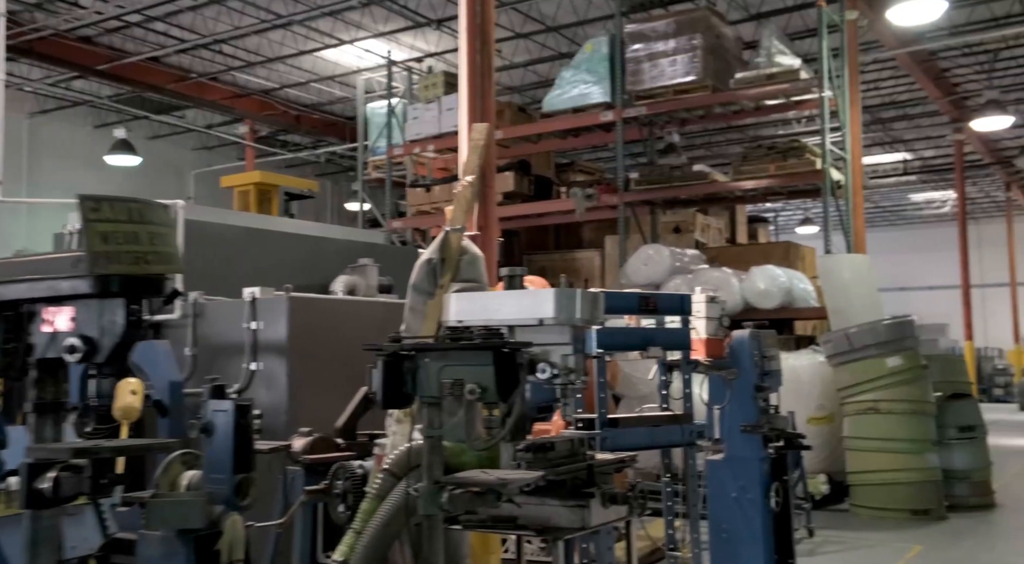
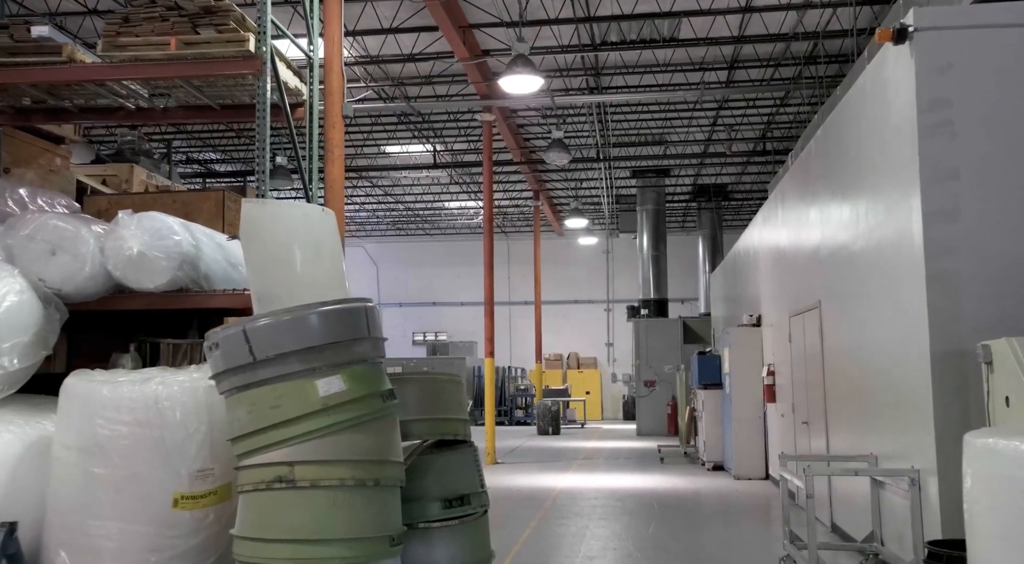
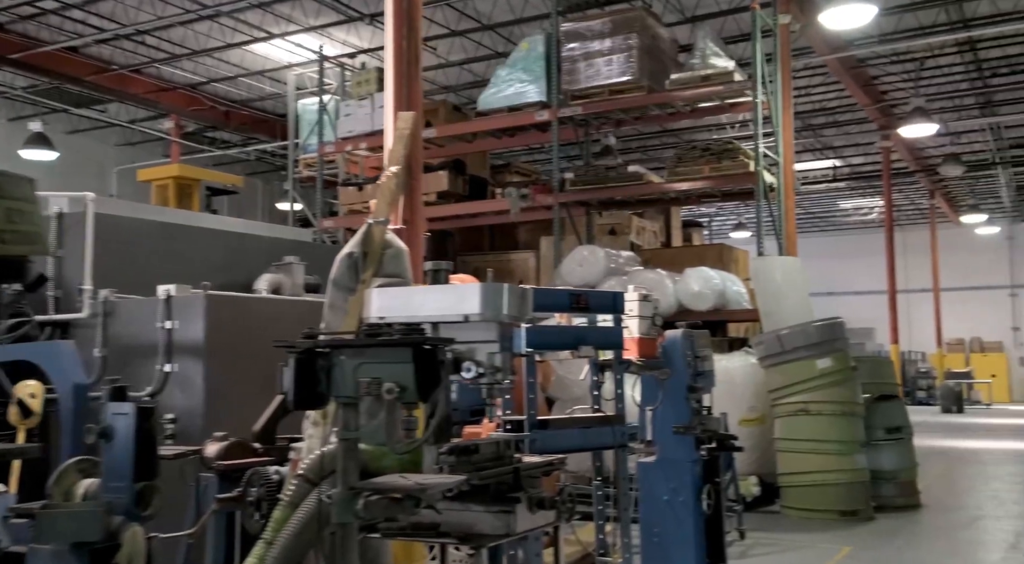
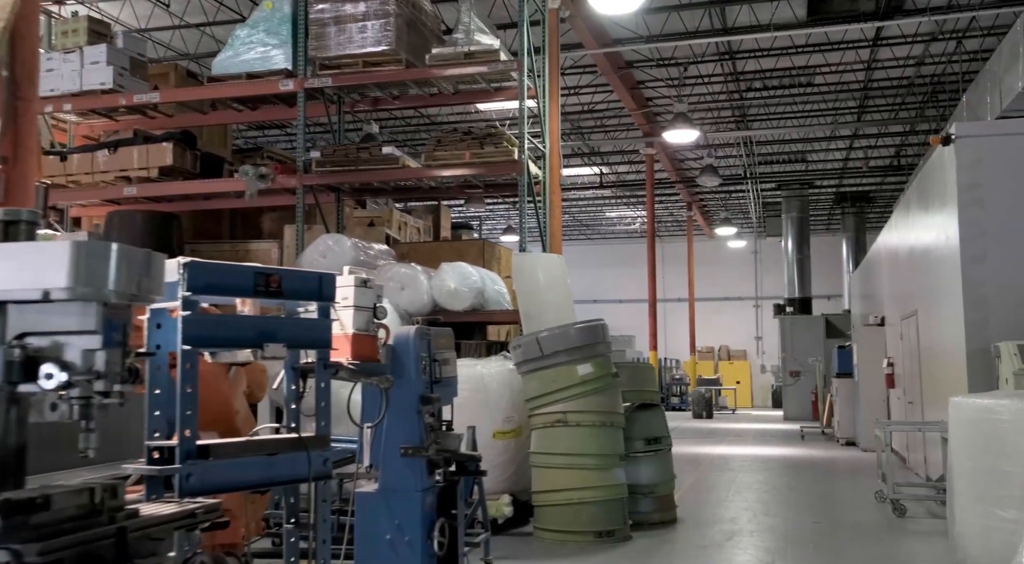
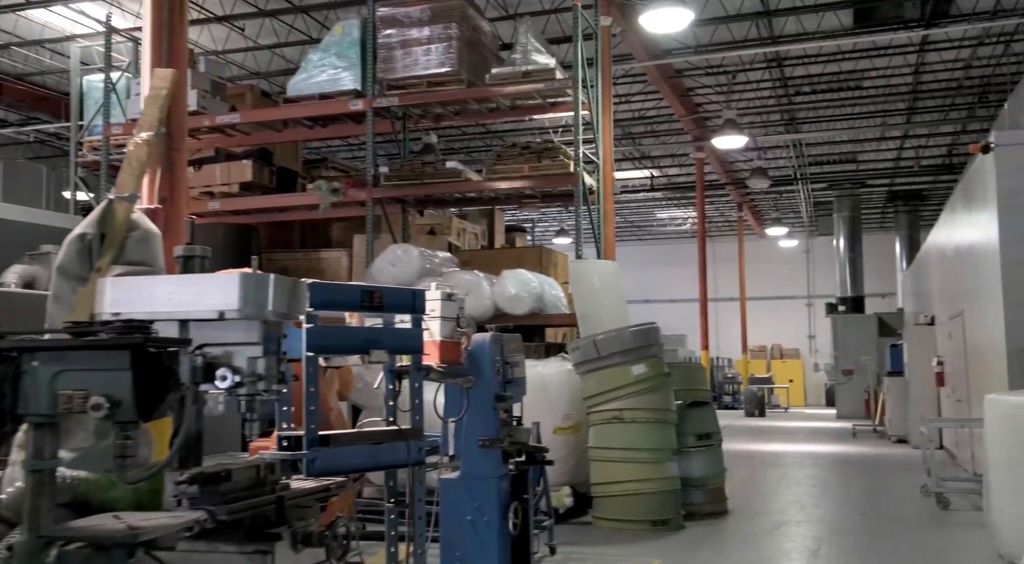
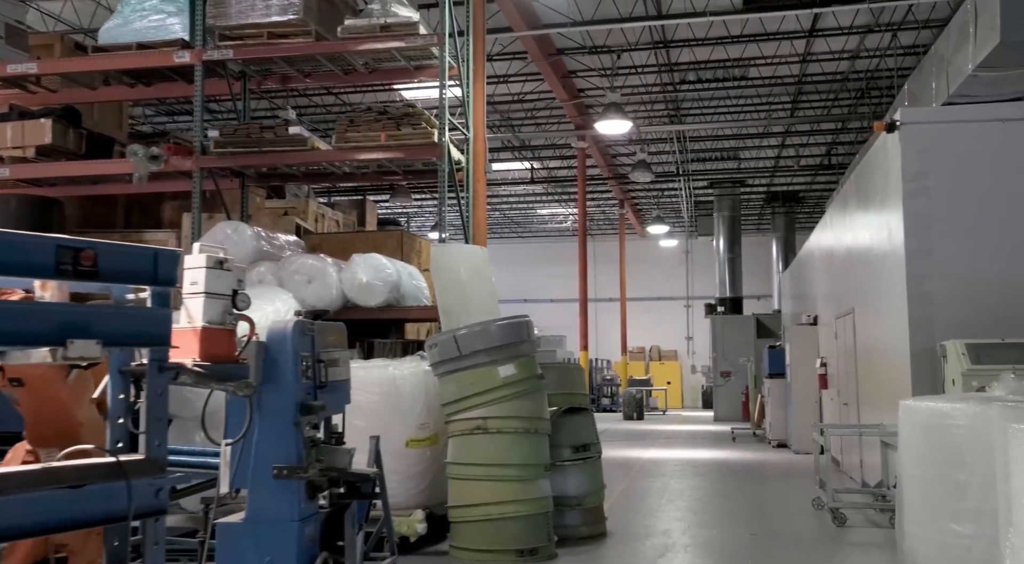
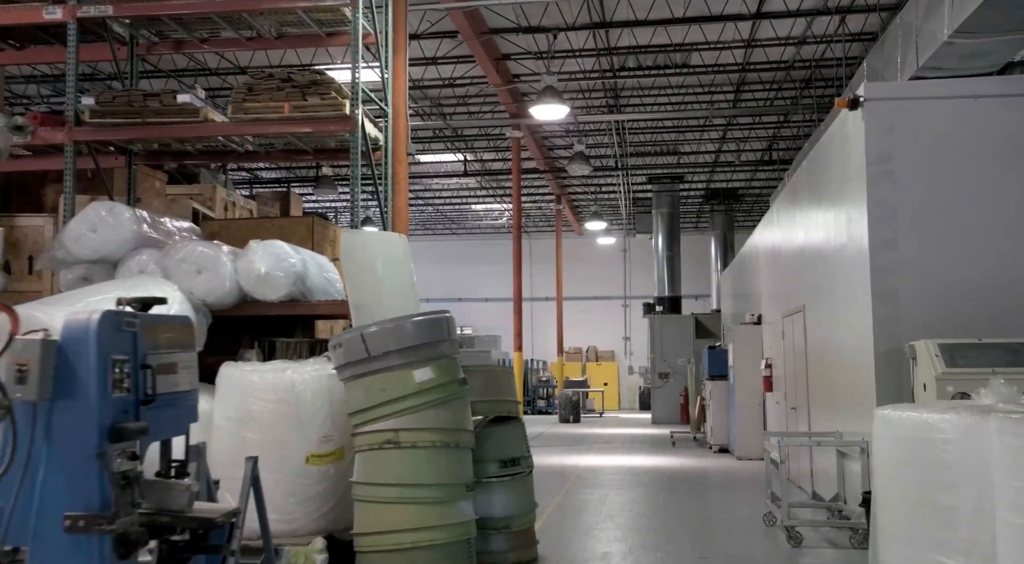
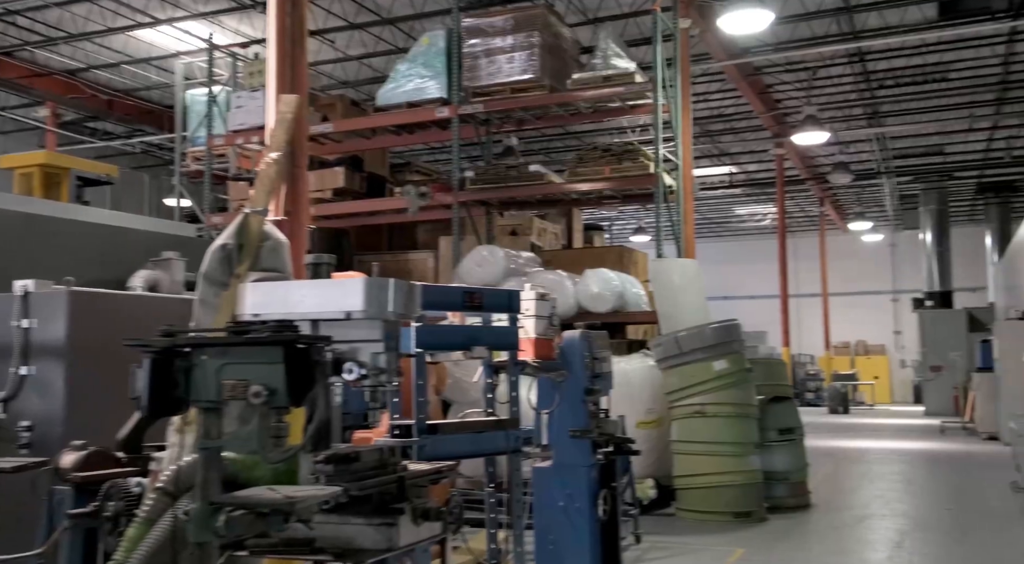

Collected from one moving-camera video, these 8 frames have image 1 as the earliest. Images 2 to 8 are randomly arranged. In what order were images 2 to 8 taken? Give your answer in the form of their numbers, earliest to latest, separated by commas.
3, 8, 5, 4, 6, 7, 2
